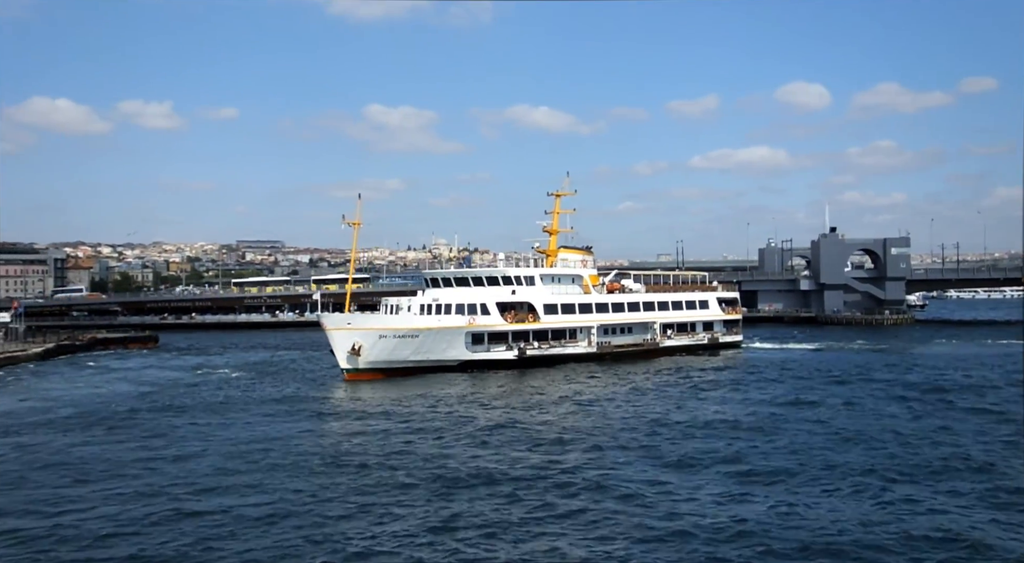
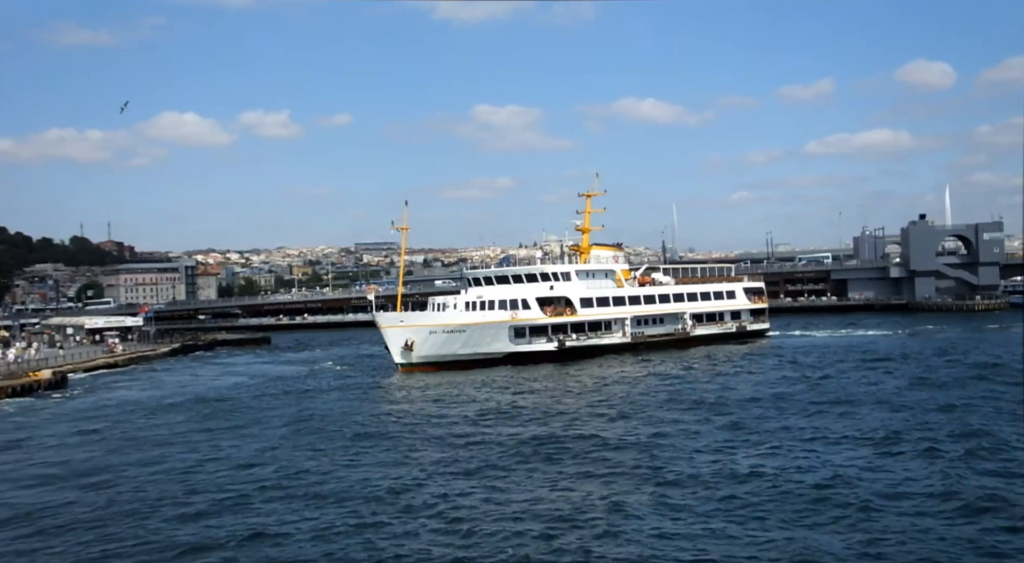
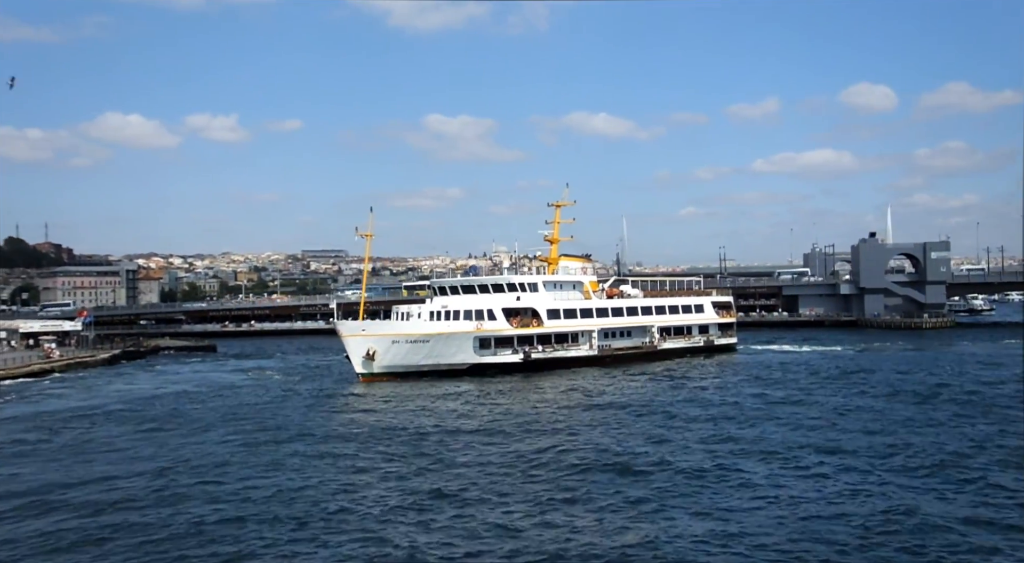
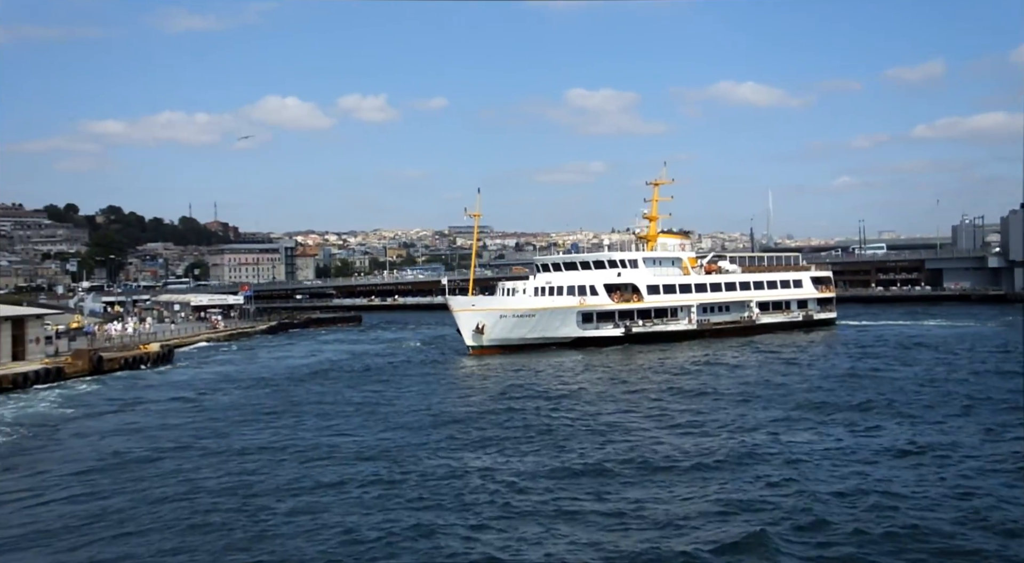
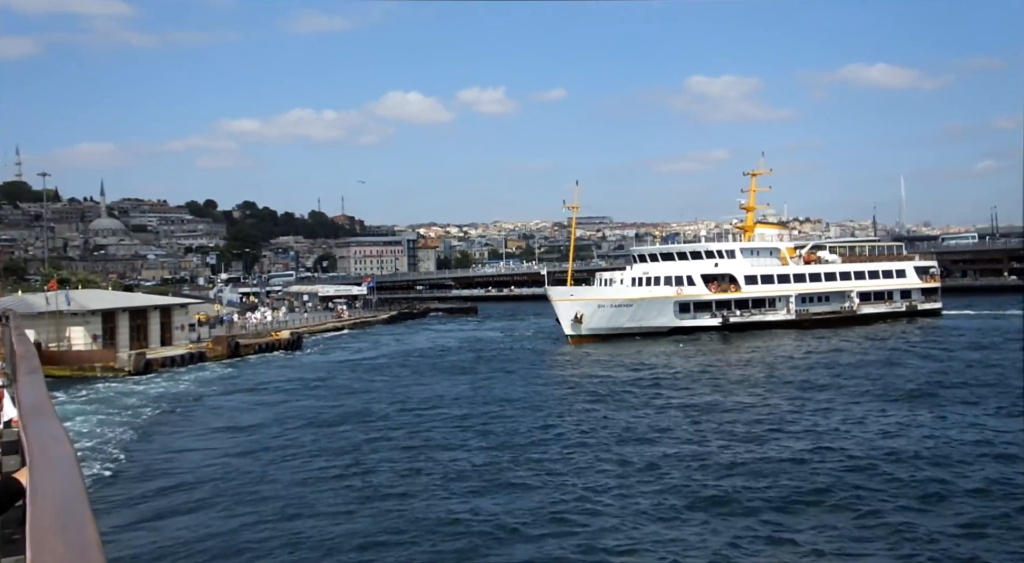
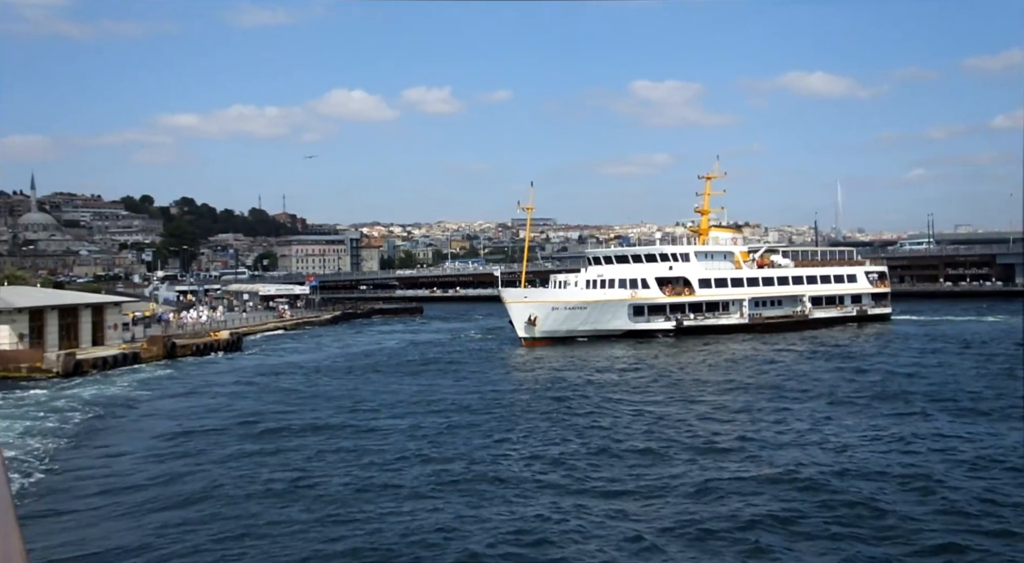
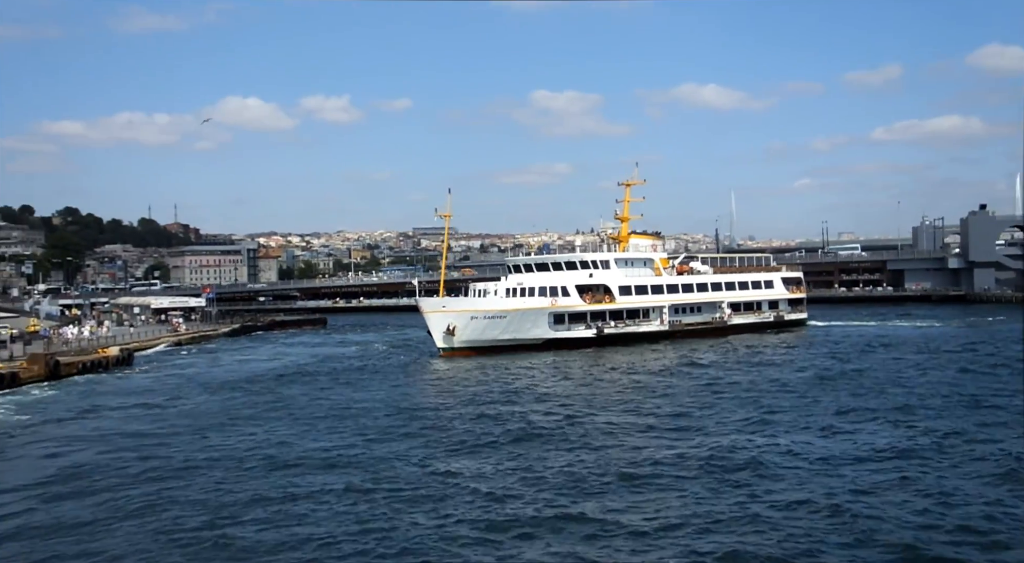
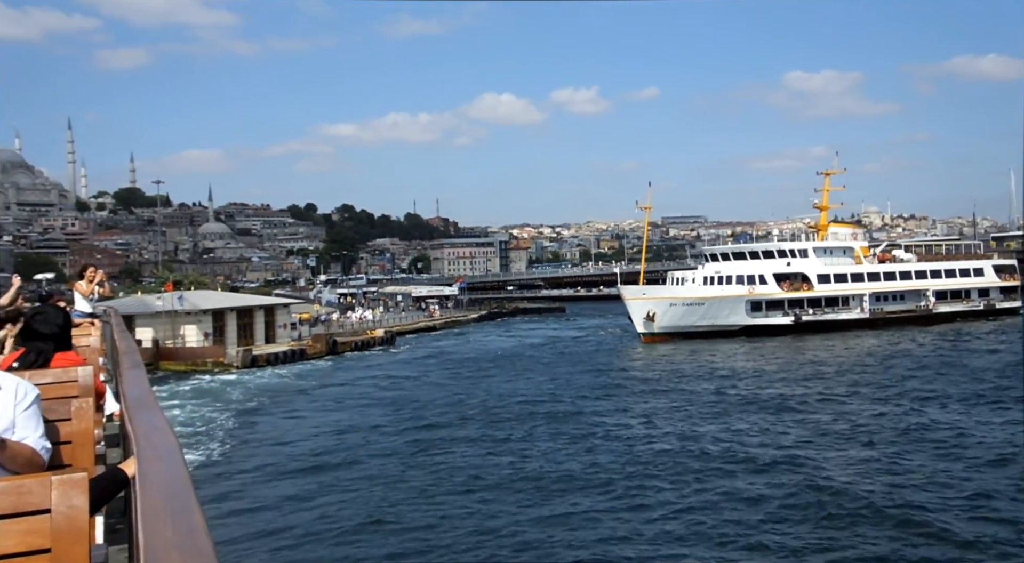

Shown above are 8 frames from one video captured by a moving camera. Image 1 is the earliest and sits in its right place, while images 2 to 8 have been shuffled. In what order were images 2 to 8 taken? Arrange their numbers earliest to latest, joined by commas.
3, 2, 7, 4, 6, 5, 8
